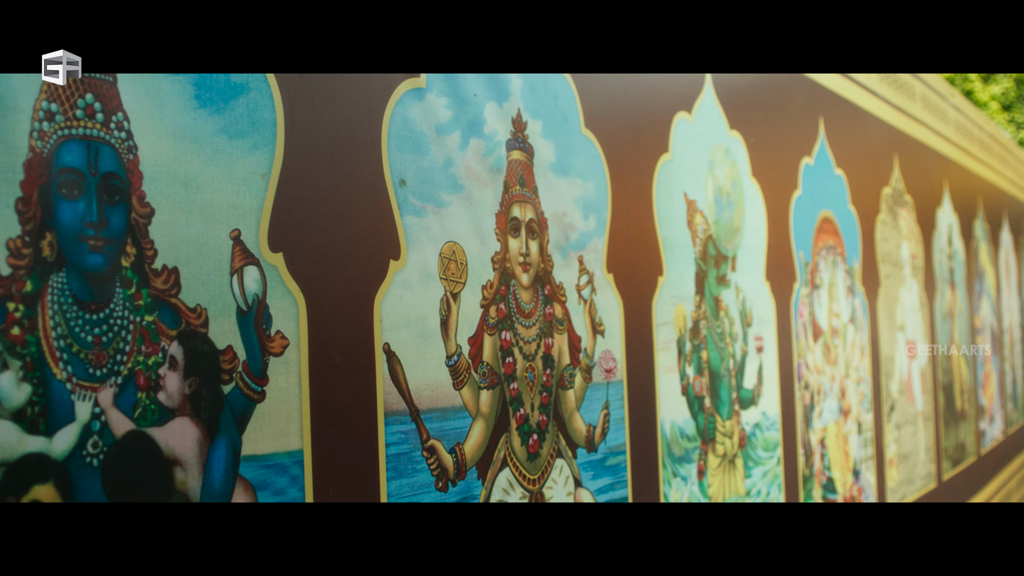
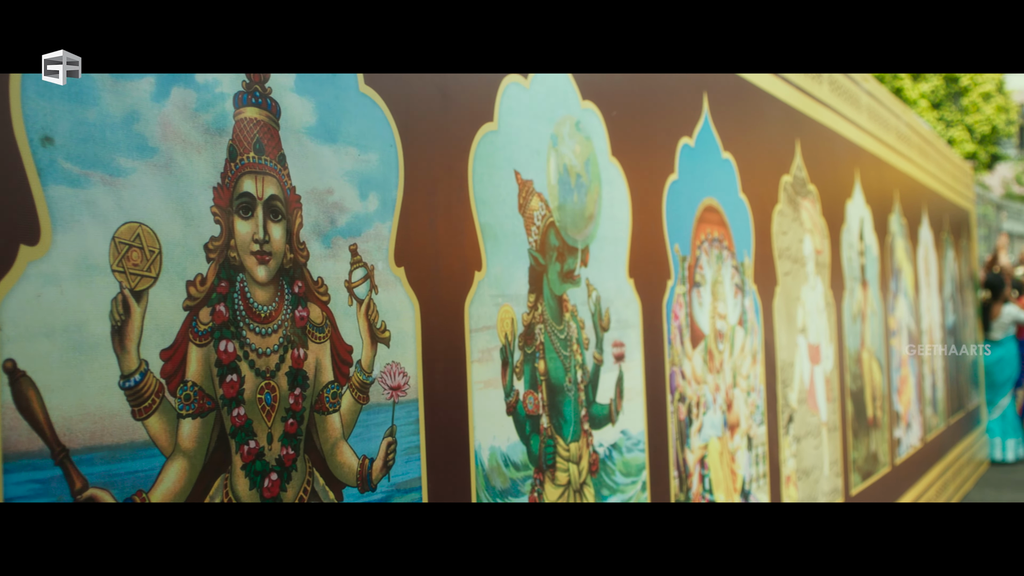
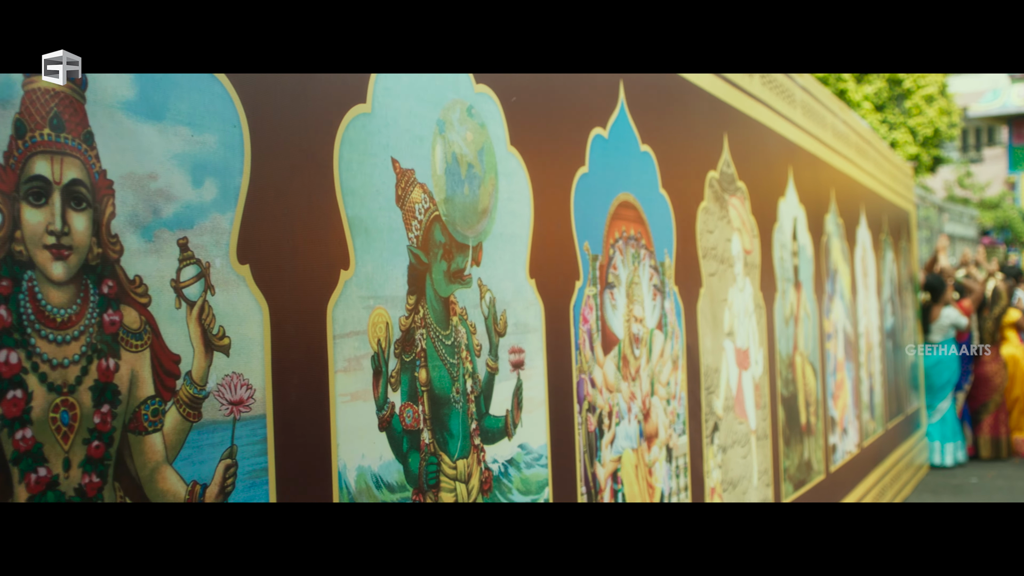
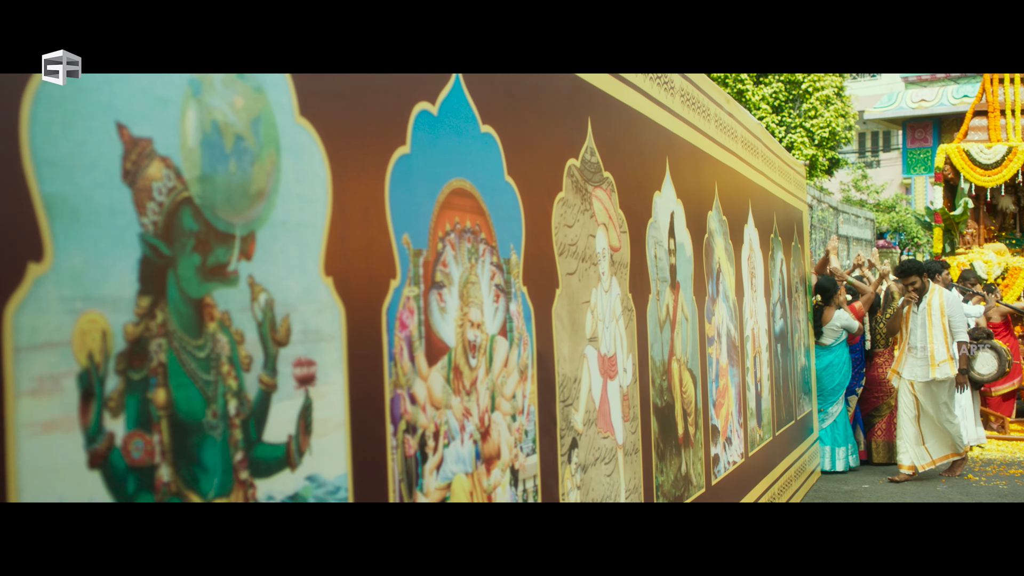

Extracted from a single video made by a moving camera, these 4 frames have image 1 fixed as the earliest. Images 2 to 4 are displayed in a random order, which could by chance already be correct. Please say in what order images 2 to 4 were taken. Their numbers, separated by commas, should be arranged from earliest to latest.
2, 3, 4
